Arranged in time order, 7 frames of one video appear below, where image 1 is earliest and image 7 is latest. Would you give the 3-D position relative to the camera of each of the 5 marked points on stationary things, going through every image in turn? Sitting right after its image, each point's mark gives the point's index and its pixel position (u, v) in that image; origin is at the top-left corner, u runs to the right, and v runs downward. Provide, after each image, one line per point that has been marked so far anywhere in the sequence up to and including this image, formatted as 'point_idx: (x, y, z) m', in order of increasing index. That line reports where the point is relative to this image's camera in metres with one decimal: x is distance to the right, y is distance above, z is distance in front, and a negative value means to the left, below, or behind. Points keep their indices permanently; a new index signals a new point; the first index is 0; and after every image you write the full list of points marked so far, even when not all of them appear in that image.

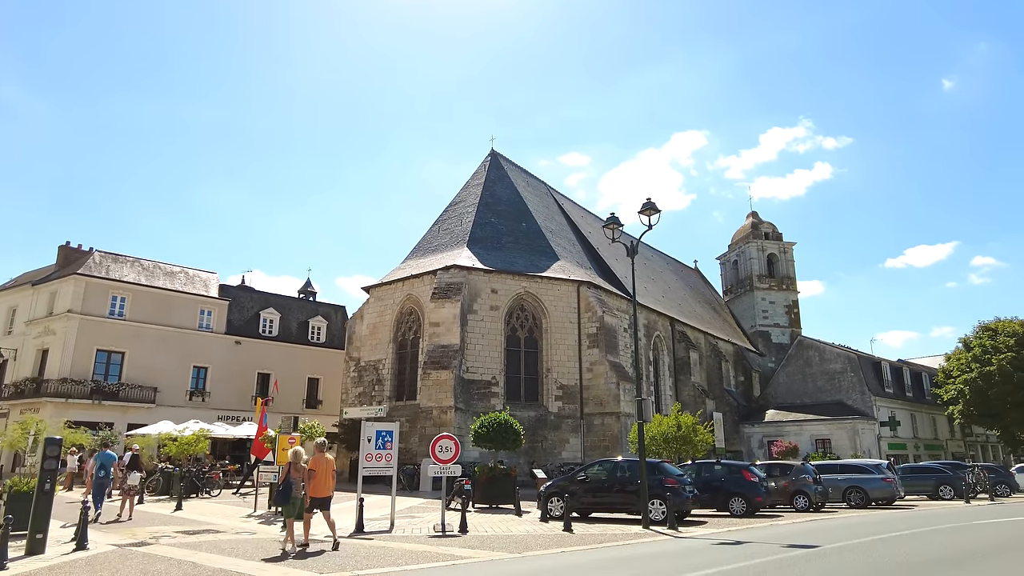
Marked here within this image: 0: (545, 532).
0: (+0.5, -3.5, +9.3) m
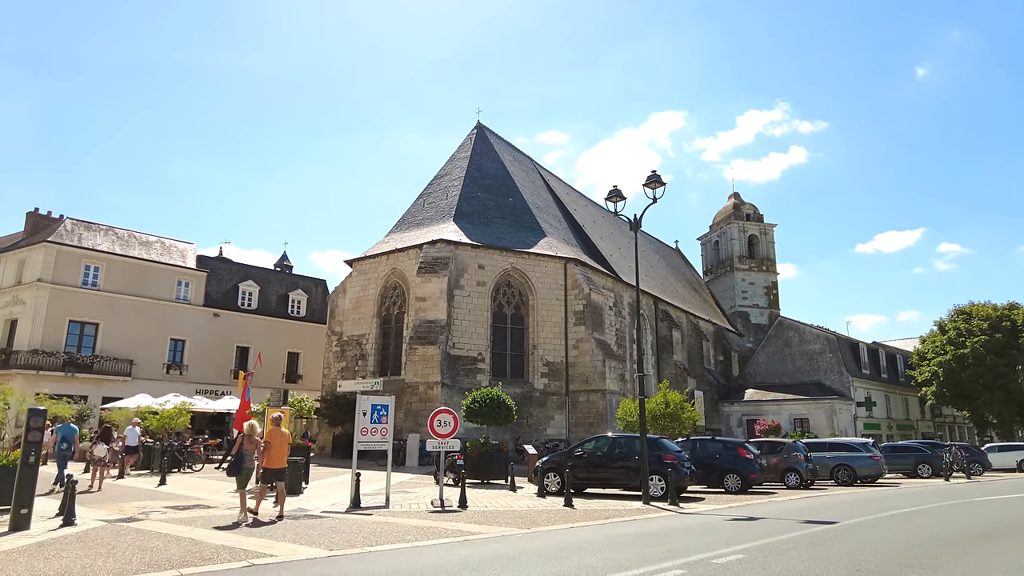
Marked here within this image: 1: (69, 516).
0: (+0.5, -3.1, +9.2) m
1: (-4.9, -2.5, +7.2) m
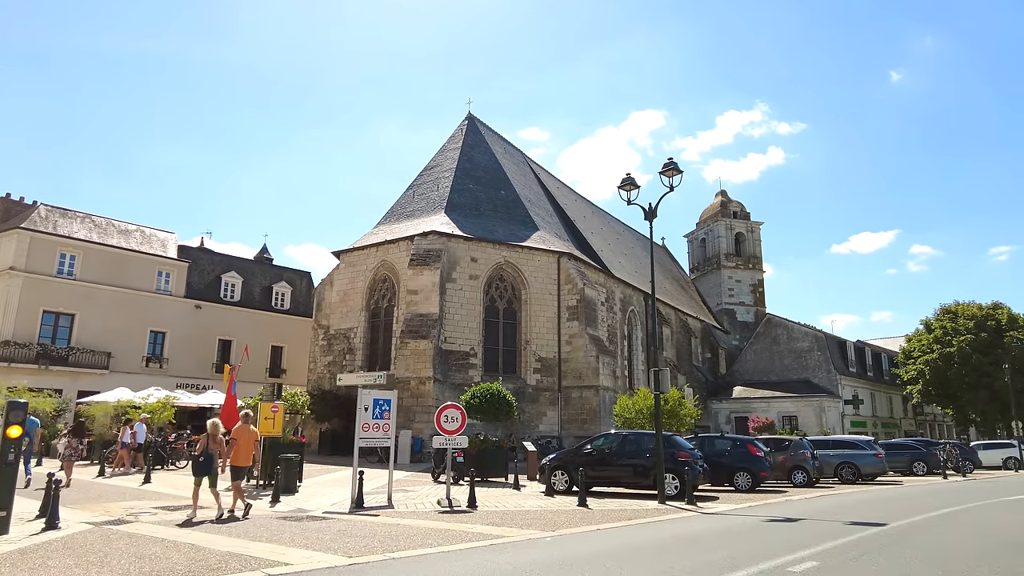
0: (+0.7, -3.0, +8.8) m
1: (-4.6, -2.3, +6.6) m
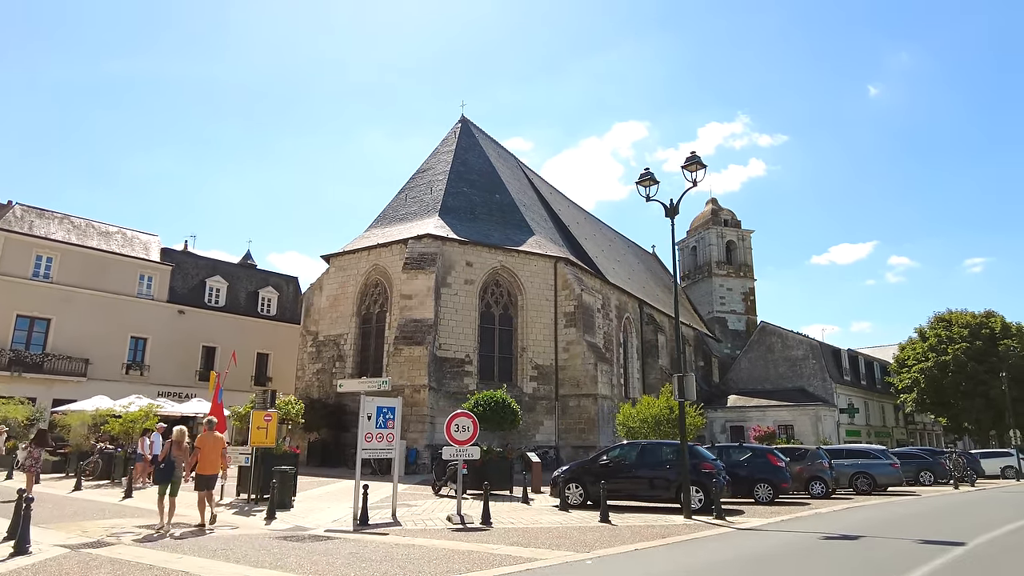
0: (+0.9, -2.9, +8.1) m
1: (-4.3, -2.3, +5.8) m
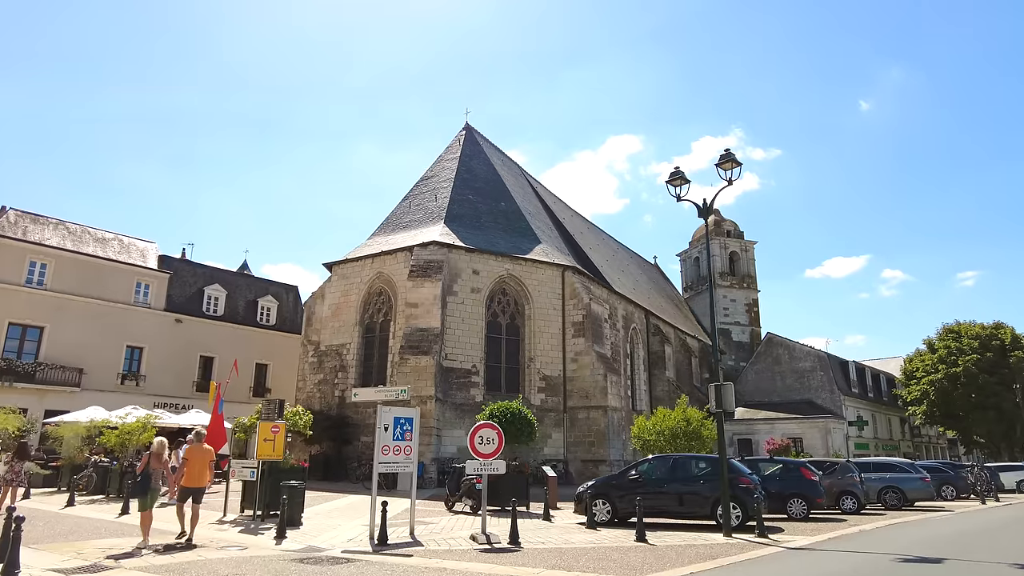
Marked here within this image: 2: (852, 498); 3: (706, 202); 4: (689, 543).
0: (+1.3, -3.0, +7.5) m
1: (-4.0, -2.2, +5.2) m
2: (+6.2, -3.9, +12.0) m
3: (+2.9, +1.3, +9.8) m
4: (+2.1, -3.0, +7.6) m
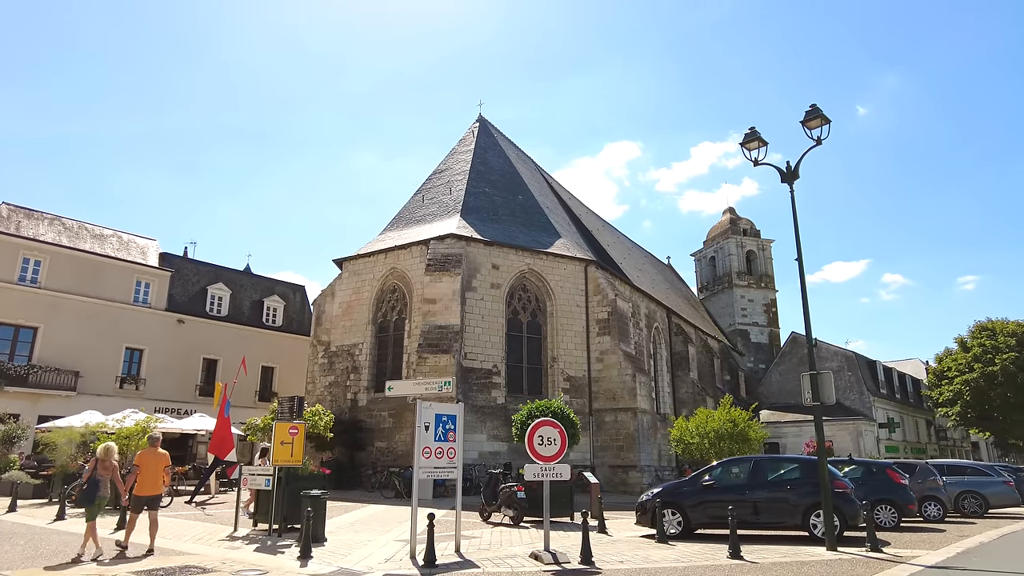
0: (+2.0, -2.6, +6.3) m
1: (-3.3, -1.9, +3.9) m
2: (+7.0, -3.6, +10.7) m
3: (+3.6, +1.6, +8.6) m
4: (+2.8, -2.6, +6.4) m
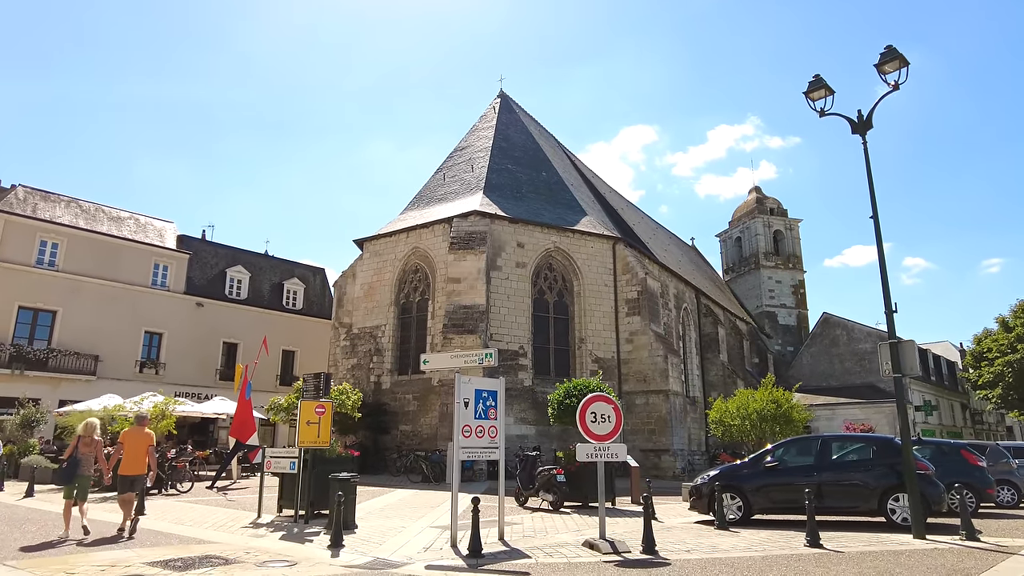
0: (+2.4, -2.3, +5.6) m
1: (-2.9, -1.6, +3.4) m
2: (+7.5, -3.1, +9.9) m
3: (+4.1, +2.0, +7.8) m
4: (+3.2, -2.3, +5.6) m
